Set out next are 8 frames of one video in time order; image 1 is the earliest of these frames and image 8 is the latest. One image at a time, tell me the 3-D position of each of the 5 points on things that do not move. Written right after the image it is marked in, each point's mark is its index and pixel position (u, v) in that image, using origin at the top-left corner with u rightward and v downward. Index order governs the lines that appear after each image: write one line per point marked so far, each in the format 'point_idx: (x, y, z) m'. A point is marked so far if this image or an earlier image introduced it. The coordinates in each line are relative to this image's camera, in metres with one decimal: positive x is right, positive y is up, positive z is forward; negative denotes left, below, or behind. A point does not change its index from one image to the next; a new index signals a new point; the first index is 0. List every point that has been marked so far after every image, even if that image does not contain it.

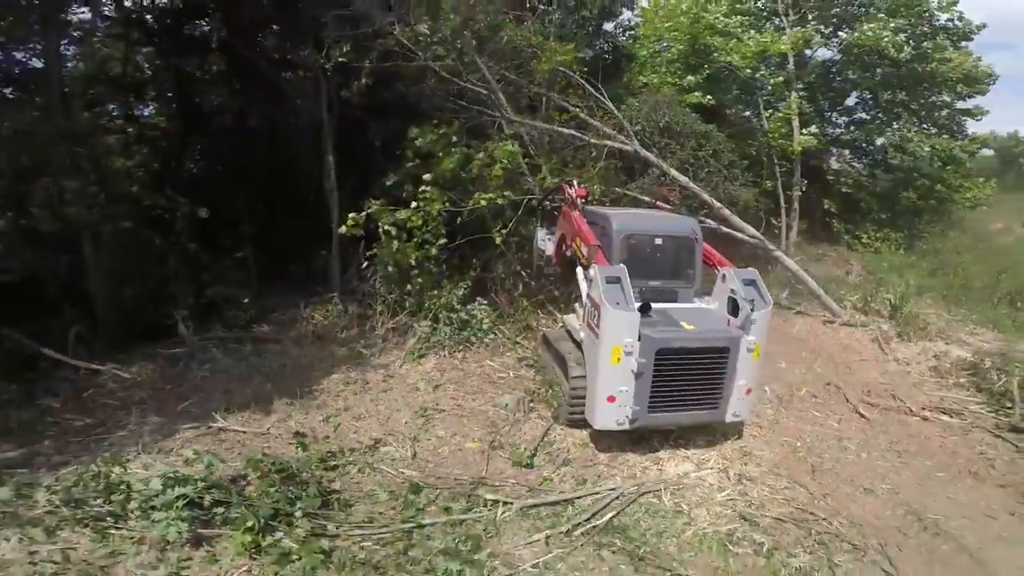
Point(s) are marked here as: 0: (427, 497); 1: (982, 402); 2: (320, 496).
0: (-0.7, -1.9, +4.4) m
1: (+5.7, -1.4, +5.7) m
2: (-1.7, -1.8, +4.3) m
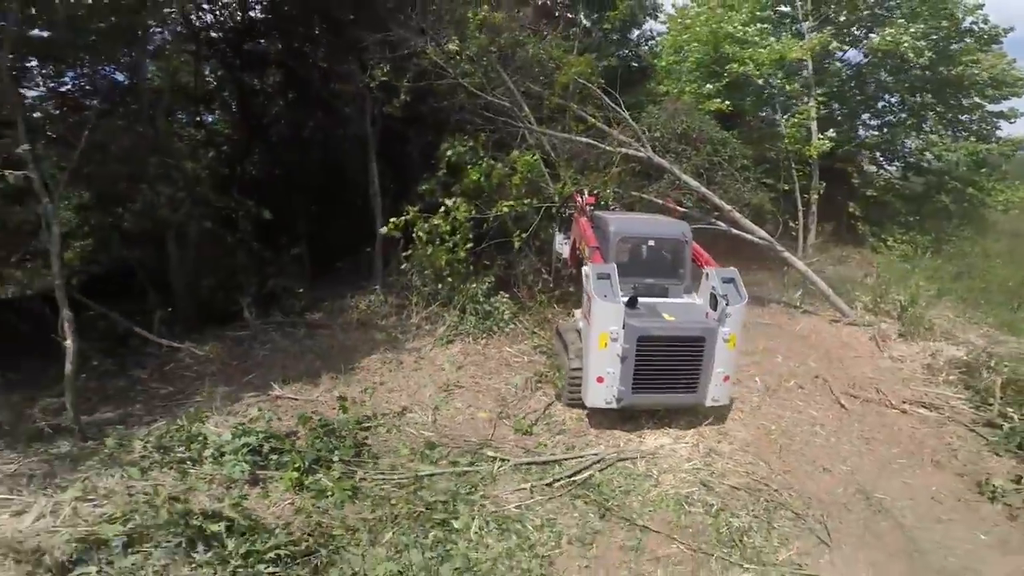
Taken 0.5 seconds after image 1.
0: (-0.8, -1.8, +5.2) m
1: (+5.8, -1.4, +6.0) m
2: (-1.7, -1.7, +5.3) m
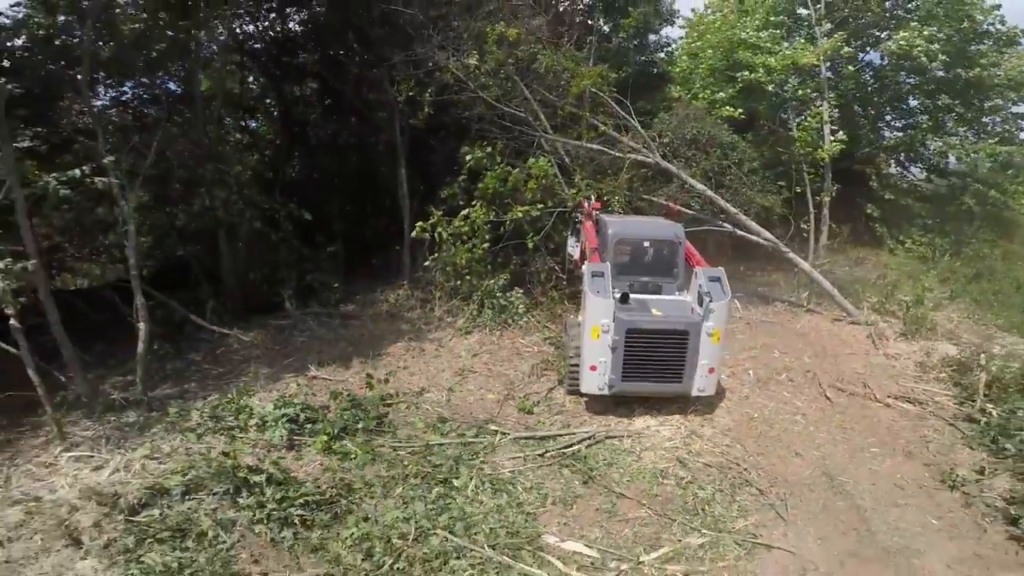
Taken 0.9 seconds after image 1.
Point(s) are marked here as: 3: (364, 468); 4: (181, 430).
0: (-0.7, -1.7, +5.9) m
1: (+5.8, -1.4, +6.3) m
2: (-1.7, -1.7, +6.0) m
3: (-1.6, -1.9, +5.3) m
4: (-4.2, -1.8, +6.0) m
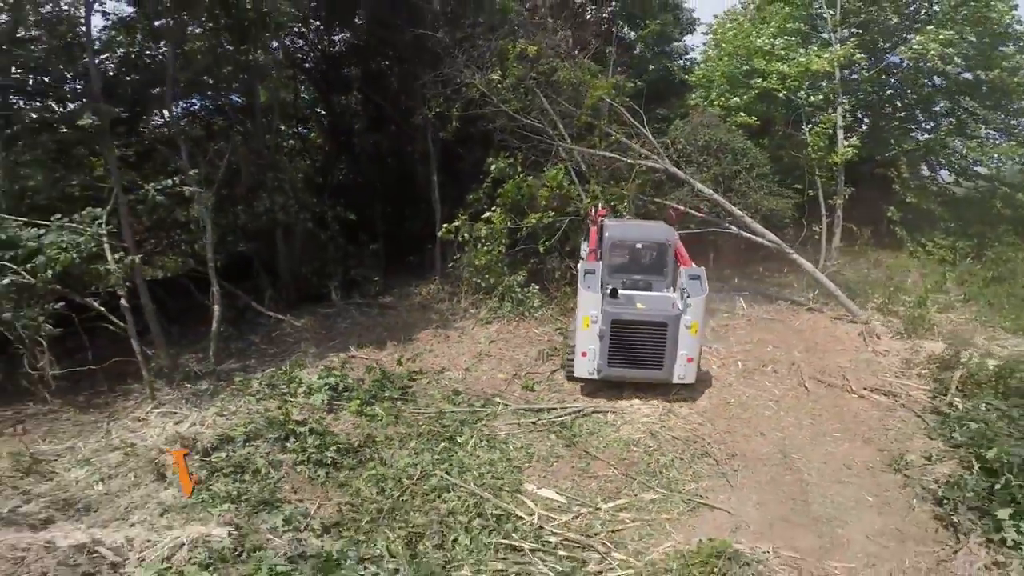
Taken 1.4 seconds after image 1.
0: (-0.7, -1.6, +6.9) m
1: (+5.9, -1.4, +6.7) m
2: (-1.7, -1.5, +7.1) m
3: (-1.6, -1.8, +6.3) m
4: (-4.2, -1.6, +7.4) m
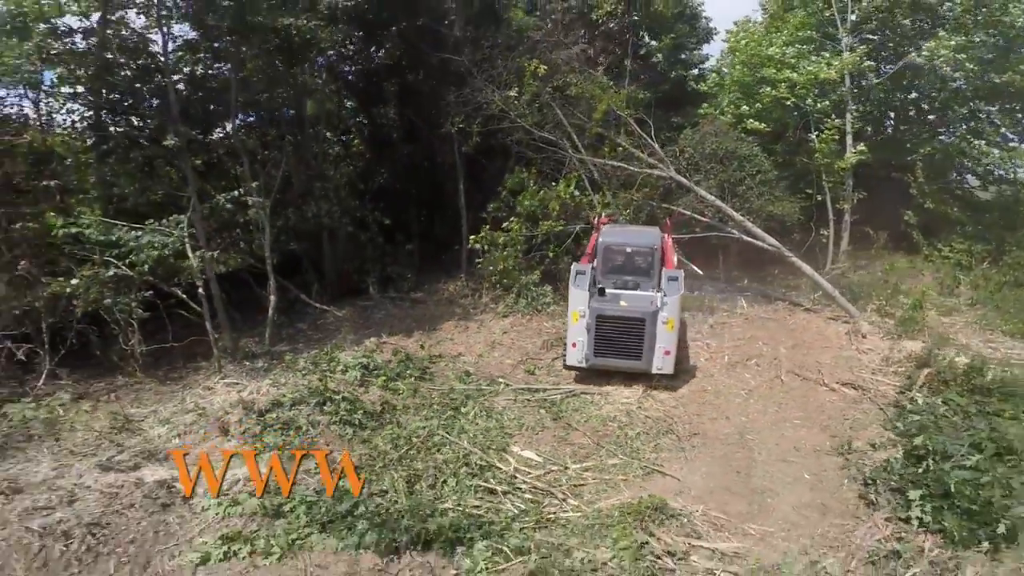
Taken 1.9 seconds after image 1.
0: (-0.7, -1.6, +8.0) m
1: (+5.8, -1.5, +7.2) m
2: (-1.6, -1.5, +8.3) m
3: (-1.7, -1.7, +7.5) m
4: (-4.1, -1.5, +8.8) m
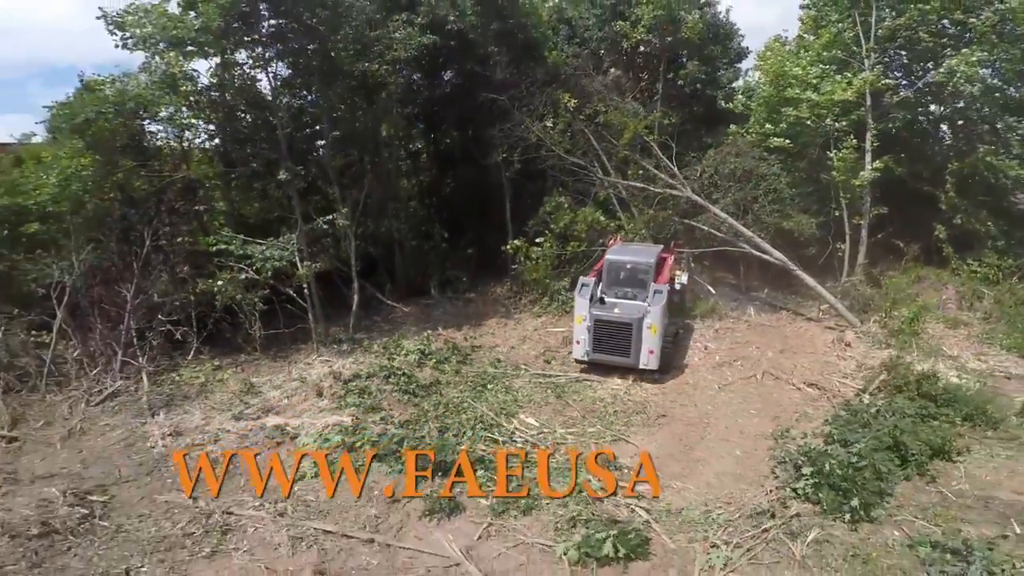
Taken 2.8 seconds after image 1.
0: (-0.3, -1.7, +10.1) m
1: (+6.0, -1.7, +8.2) m
2: (-1.2, -1.5, +10.6) m
3: (-1.3, -1.8, +9.8) m
4: (-3.5, -1.6, +11.4) m
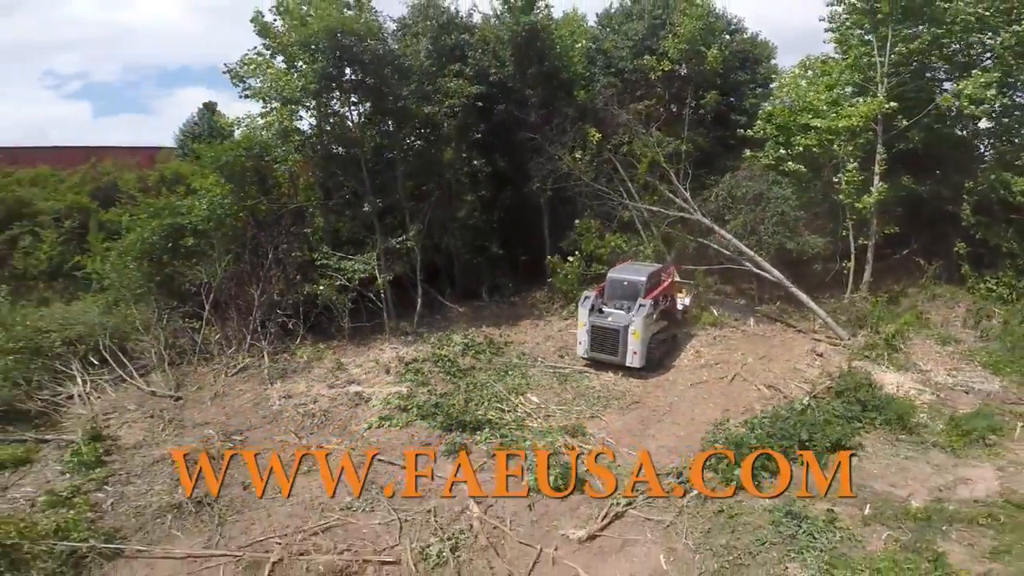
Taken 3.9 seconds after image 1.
0: (+0.2, -1.9, +12.7) m
1: (+6.1, -2.1, +9.6) m
2: (-0.5, -1.7, +13.2) m
3: (-0.8, -2.0, +12.5) m
4: (-2.7, -1.7, +14.5) m
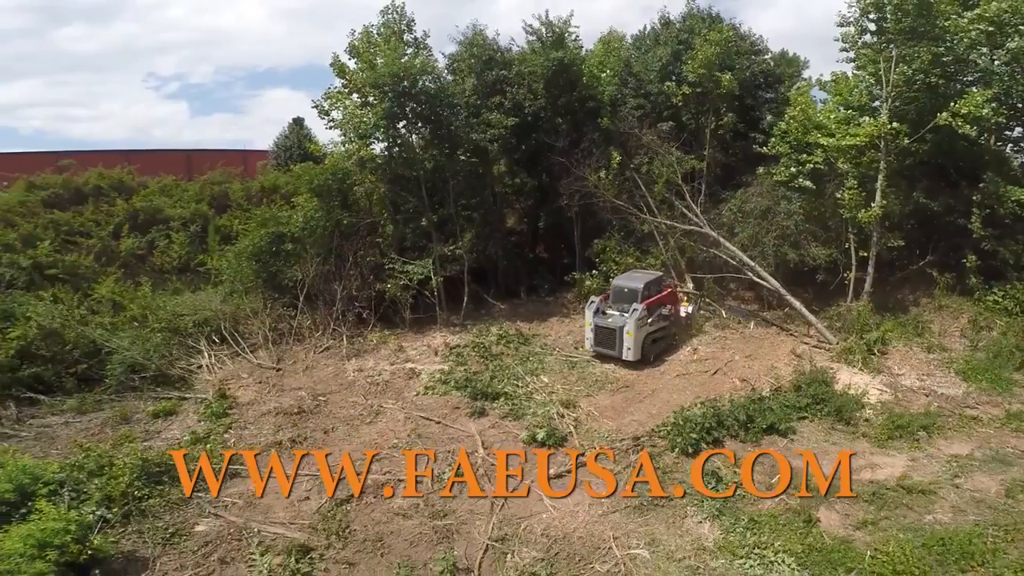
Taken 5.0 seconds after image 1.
0: (+1.0, -1.9, +15.1) m
1: (+6.3, -2.3, +11.1) m
2: (+0.3, -1.7, +15.8) m
3: (-0.1, -2.0, +15.1) m
4: (-1.6, -1.6, +17.4) m
